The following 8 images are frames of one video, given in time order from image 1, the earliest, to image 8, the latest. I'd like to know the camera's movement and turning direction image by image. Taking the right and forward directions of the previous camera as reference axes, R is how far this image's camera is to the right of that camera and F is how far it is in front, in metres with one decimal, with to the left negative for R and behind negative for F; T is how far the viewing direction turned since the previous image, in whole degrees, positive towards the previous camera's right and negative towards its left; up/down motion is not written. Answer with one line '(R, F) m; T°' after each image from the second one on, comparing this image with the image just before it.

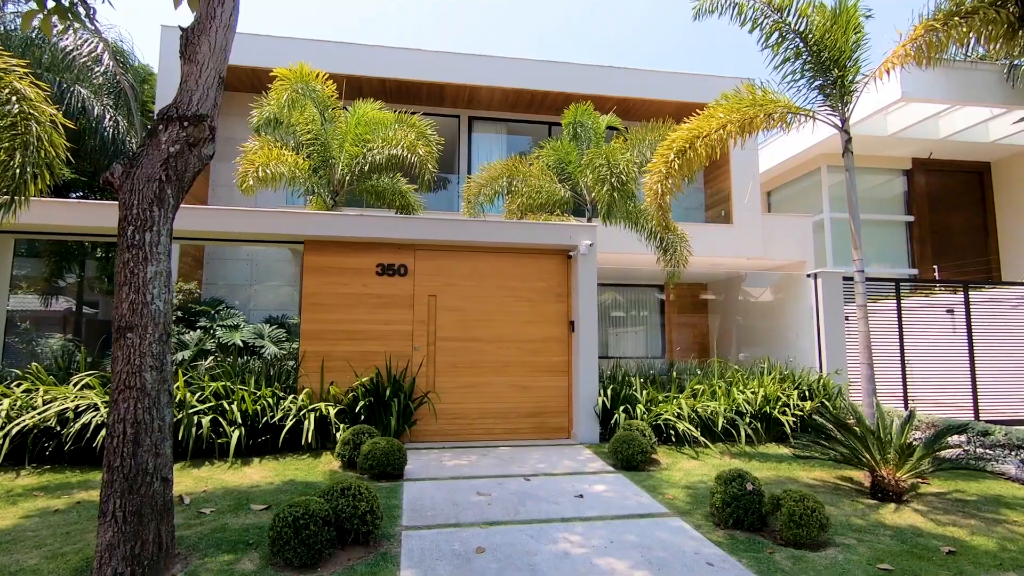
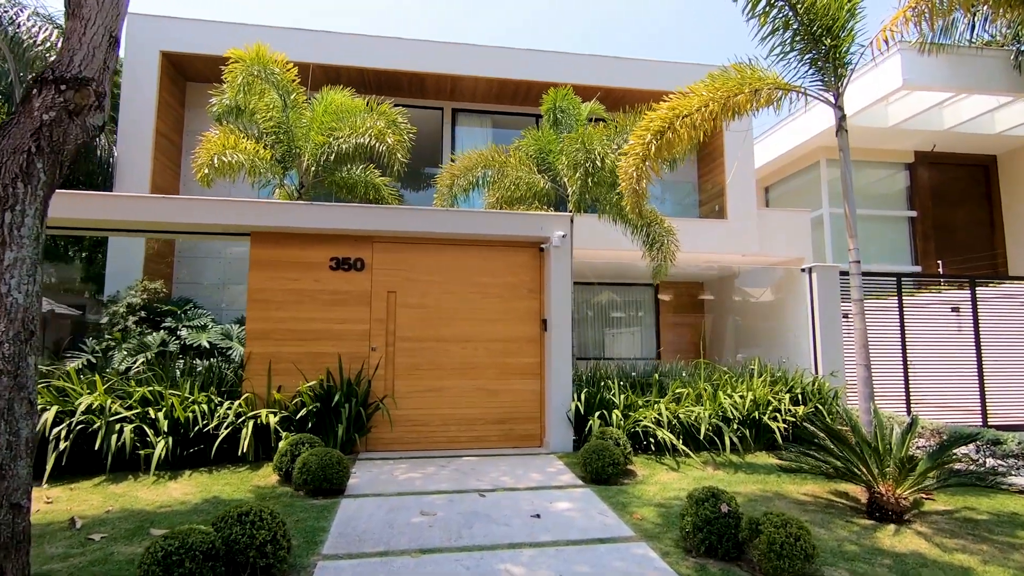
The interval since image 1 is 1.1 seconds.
(+0.5, +0.6) m; 0°
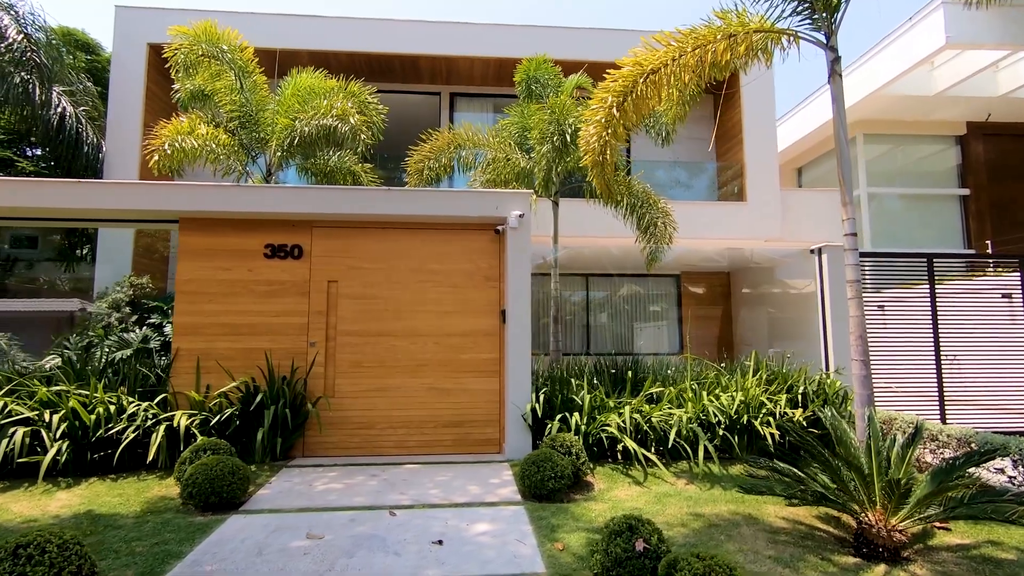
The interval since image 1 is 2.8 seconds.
(+1.1, +0.8) m; -4°
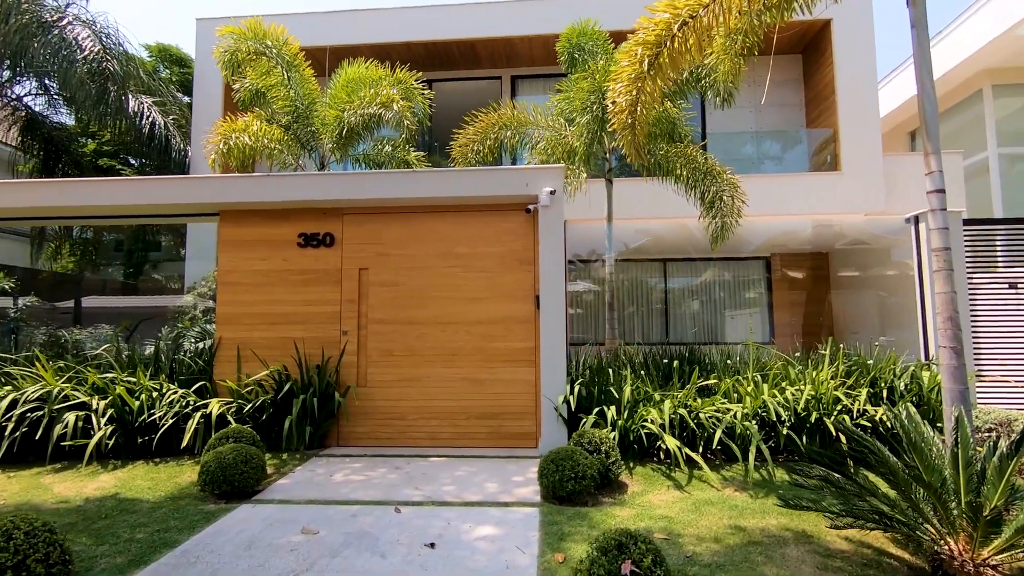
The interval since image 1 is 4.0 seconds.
(+0.6, +0.5) m; -9°
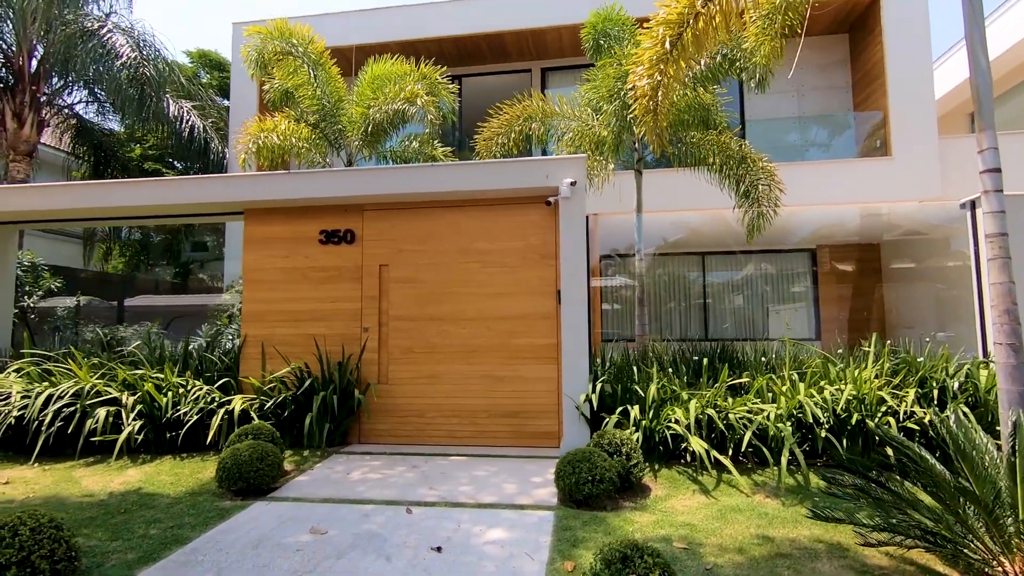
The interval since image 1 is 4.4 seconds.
(+0.2, +0.2) m; -4°
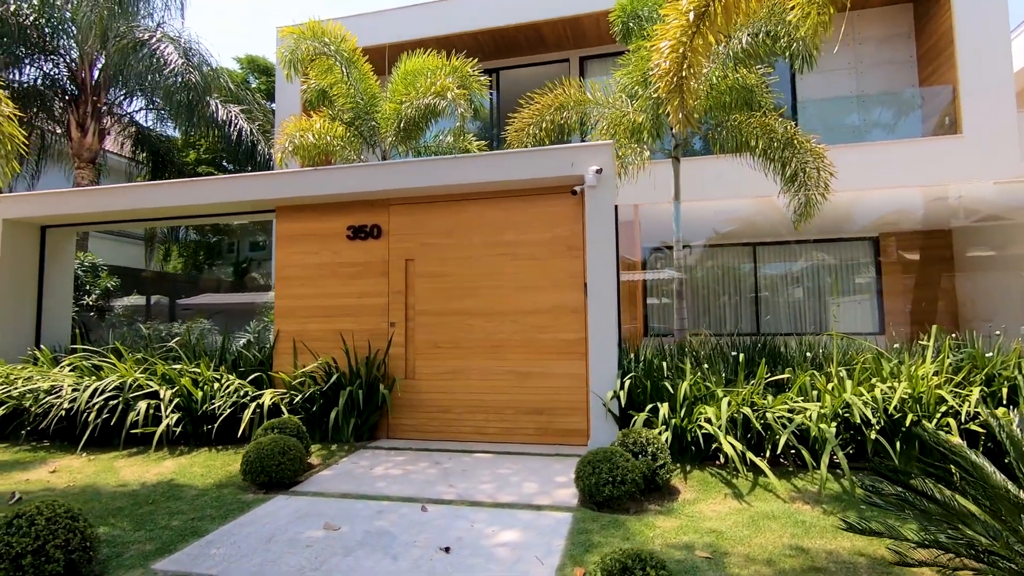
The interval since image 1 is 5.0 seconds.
(+0.3, +0.2) m; -5°
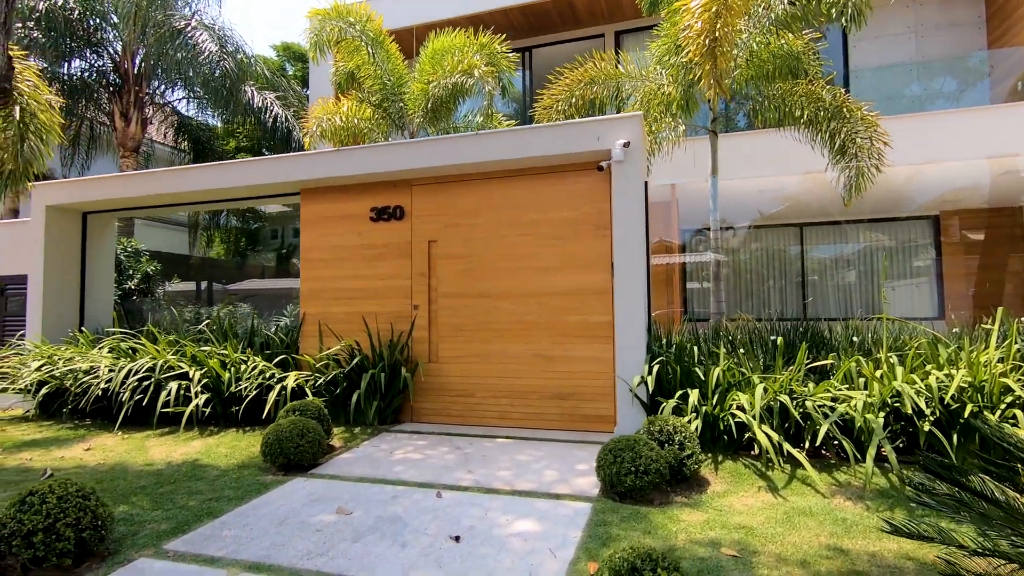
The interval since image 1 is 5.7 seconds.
(+0.2, +0.2) m; -4°
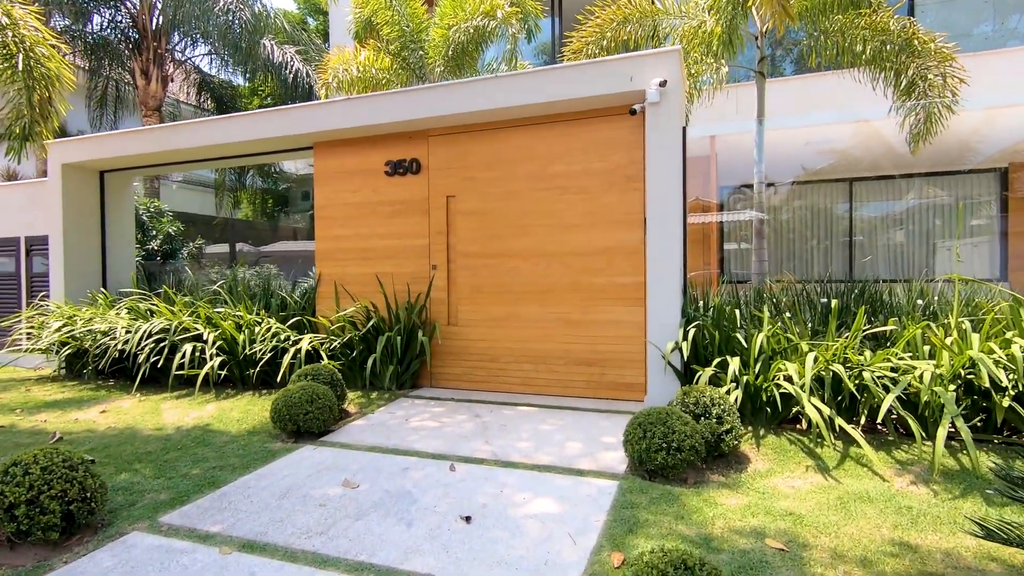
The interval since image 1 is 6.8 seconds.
(+0.1, +0.4) m; -3°
